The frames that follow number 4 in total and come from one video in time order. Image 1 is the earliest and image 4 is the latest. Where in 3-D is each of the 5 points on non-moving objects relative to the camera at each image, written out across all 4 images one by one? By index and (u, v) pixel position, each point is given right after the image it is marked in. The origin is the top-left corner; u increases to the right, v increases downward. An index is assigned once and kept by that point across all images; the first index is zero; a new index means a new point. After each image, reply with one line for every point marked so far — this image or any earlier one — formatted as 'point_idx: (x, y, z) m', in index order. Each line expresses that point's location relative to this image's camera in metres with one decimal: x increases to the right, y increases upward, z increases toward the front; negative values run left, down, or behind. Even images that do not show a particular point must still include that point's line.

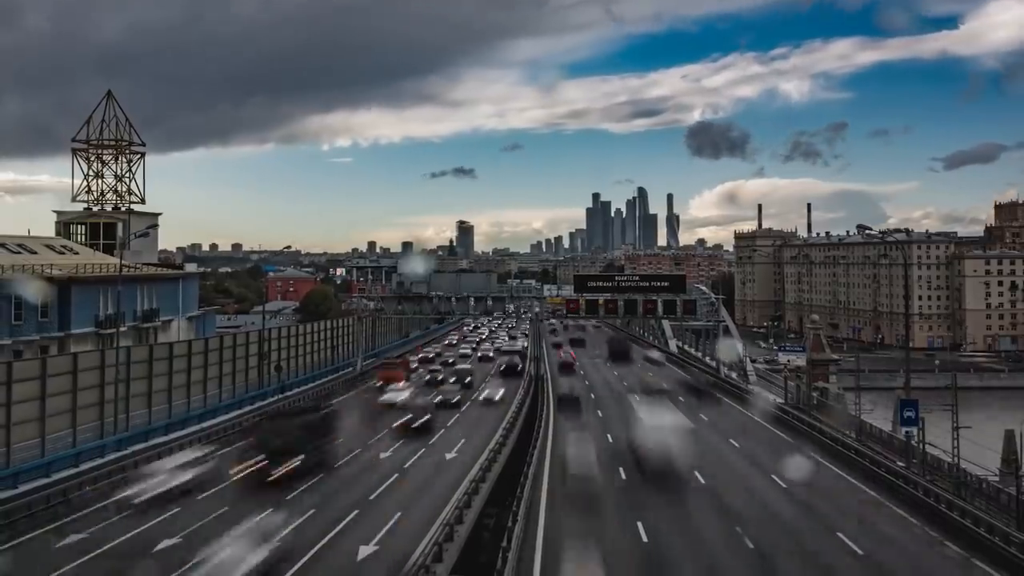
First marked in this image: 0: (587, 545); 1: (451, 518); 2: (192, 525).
0: (+1.9, -6.4, +18.6) m
1: (-1.3, -5.1, +16.3) m
2: (-8.2, -6.0, +18.8) m
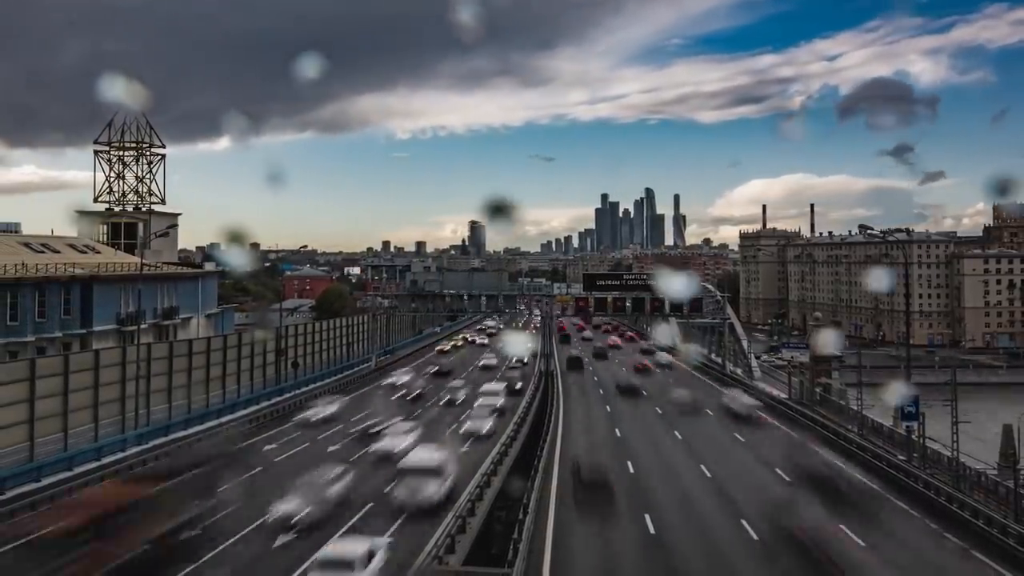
0: (+2.2, -6.4, +19.5) m
1: (-1.1, -5.1, +17.3) m
2: (-7.9, -6.0, +19.8) m
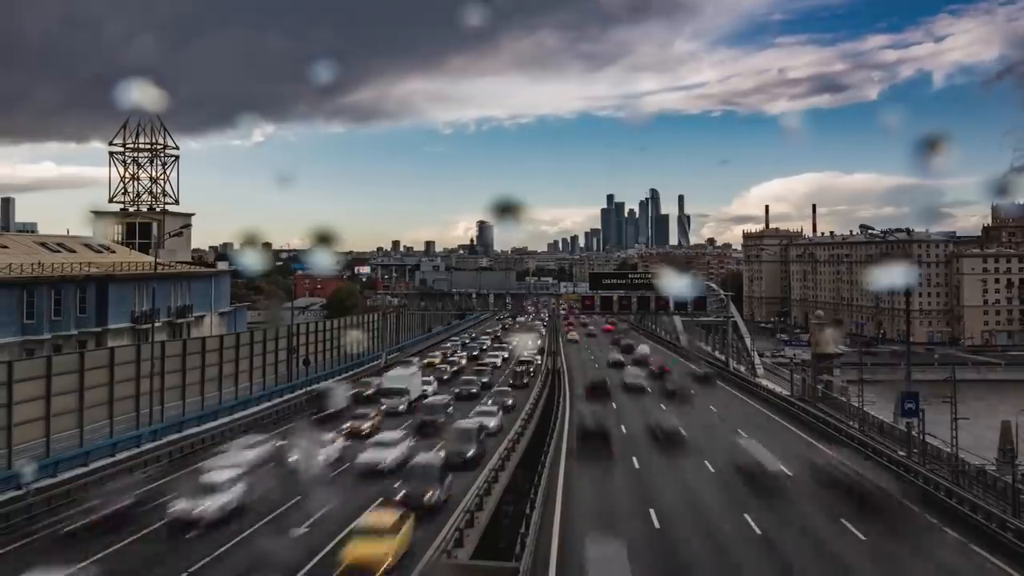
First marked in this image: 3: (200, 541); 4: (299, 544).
0: (+2.4, -6.4, +20.2) m
1: (-0.9, -5.1, +17.9) m
2: (-7.7, -6.0, +20.6) m
3: (-7.2, -5.9, +17.9) m
4: (-4.8, -5.8, +17.4) m
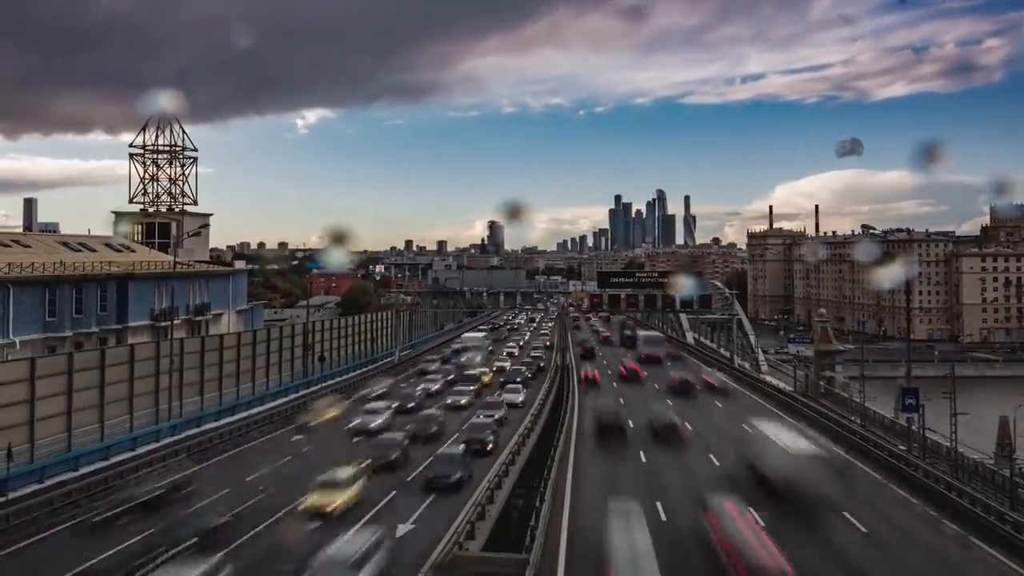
0: (+2.6, -6.3, +21.1) m
1: (-0.7, -5.0, +18.9) m
2: (-7.4, -5.9, +21.6) m
3: (-7.0, -5.8, +18.9) m
4: (-4.5, -5.7, +18.3) m
